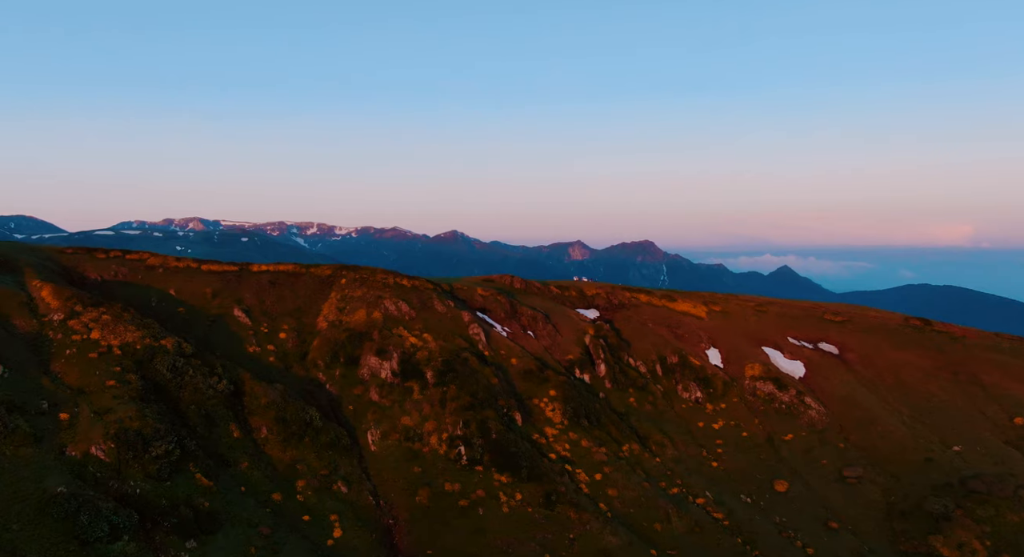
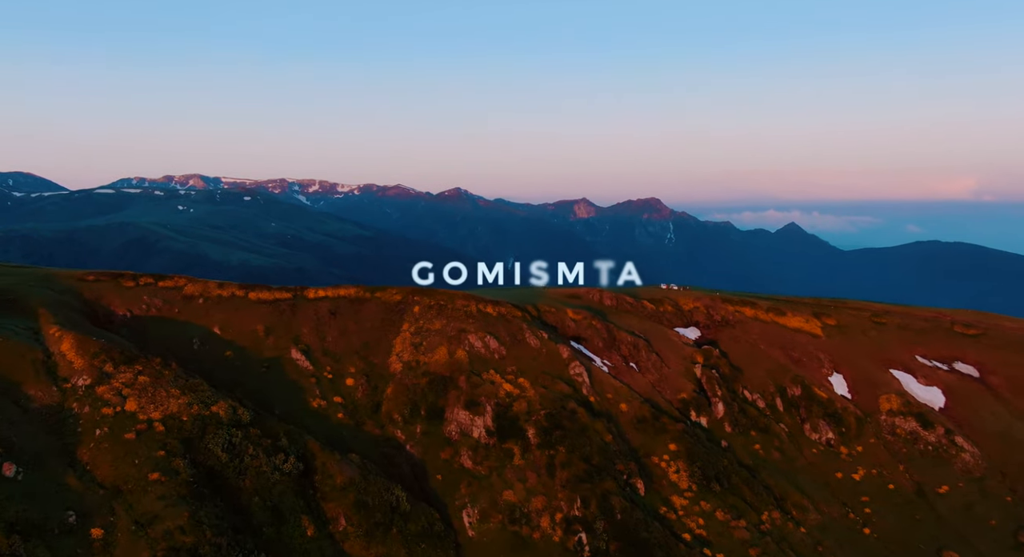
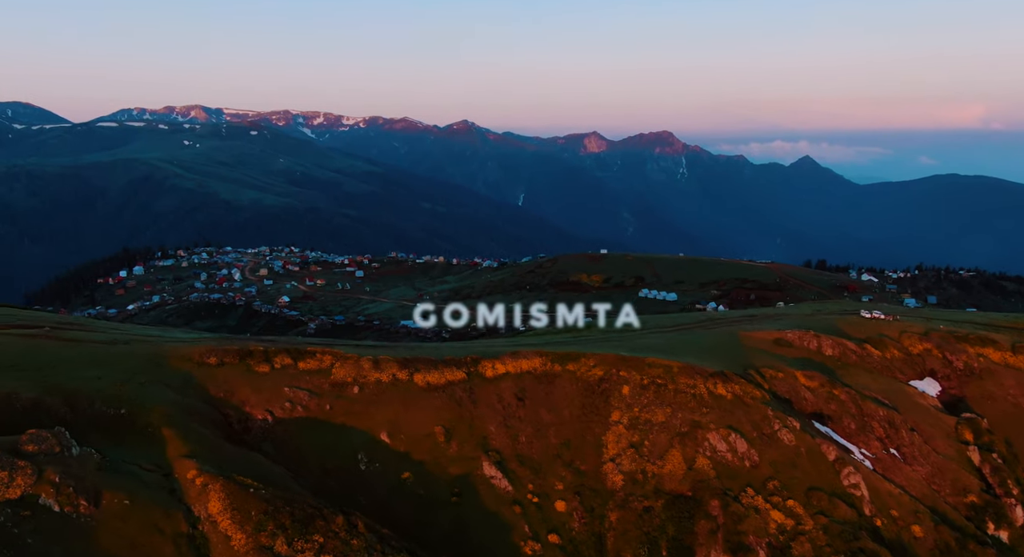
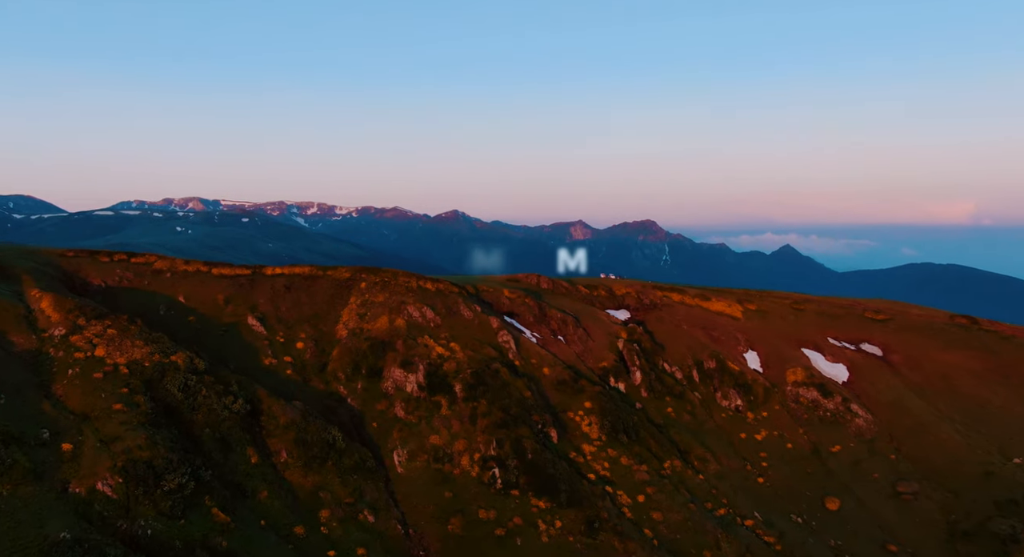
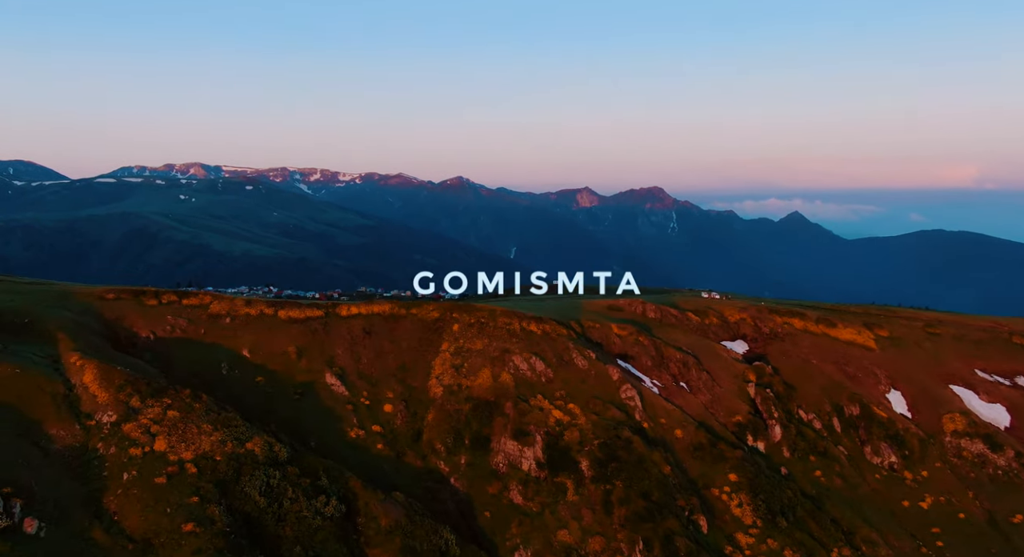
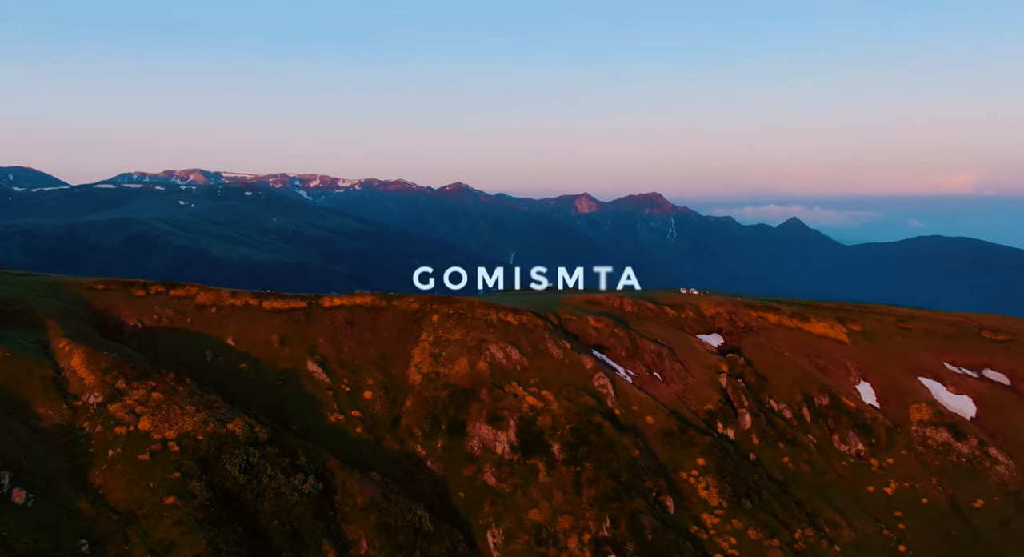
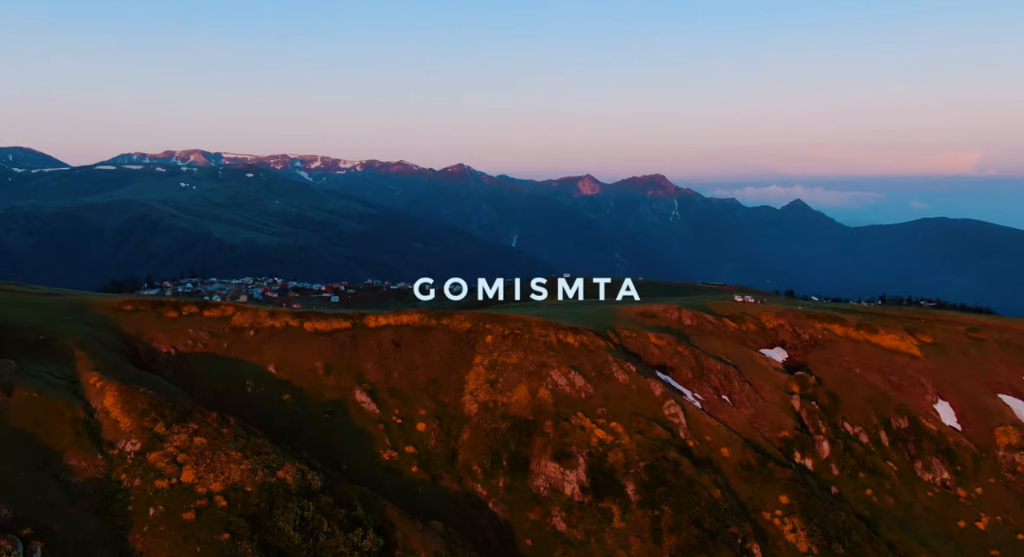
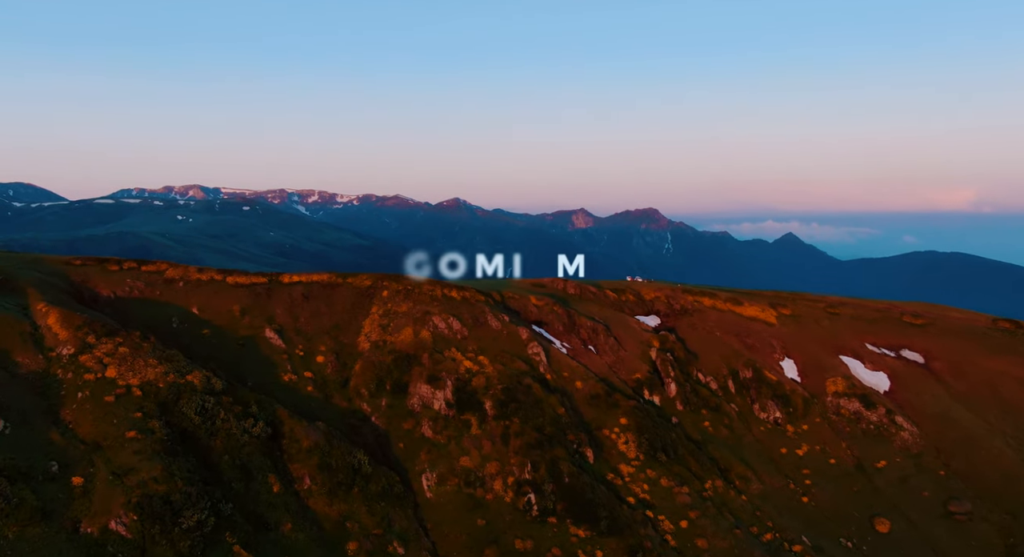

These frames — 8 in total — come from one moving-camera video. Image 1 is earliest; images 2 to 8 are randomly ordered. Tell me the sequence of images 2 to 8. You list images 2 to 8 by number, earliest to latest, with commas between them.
4, 8, 2, 6, 5, 7, 3
